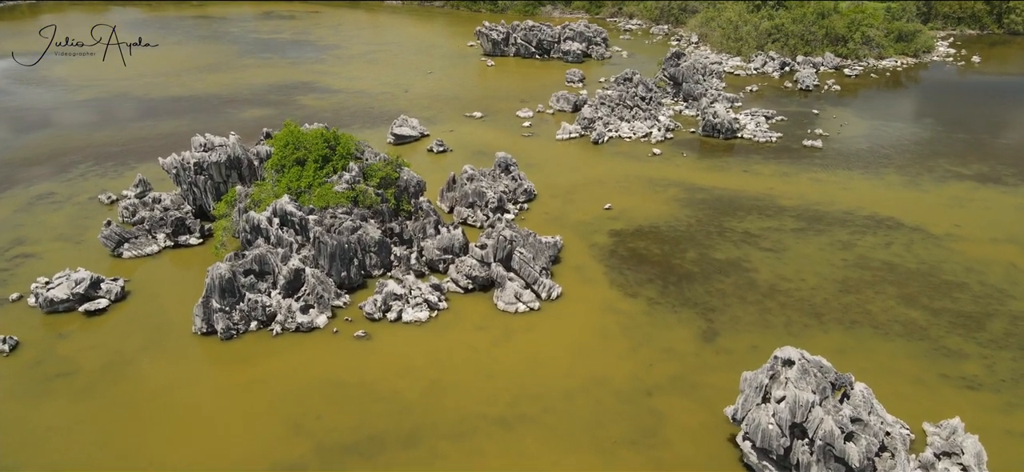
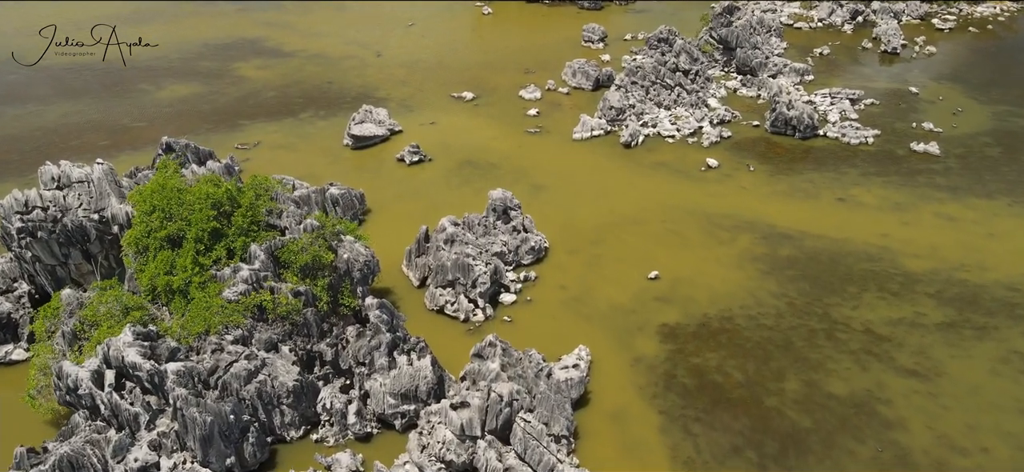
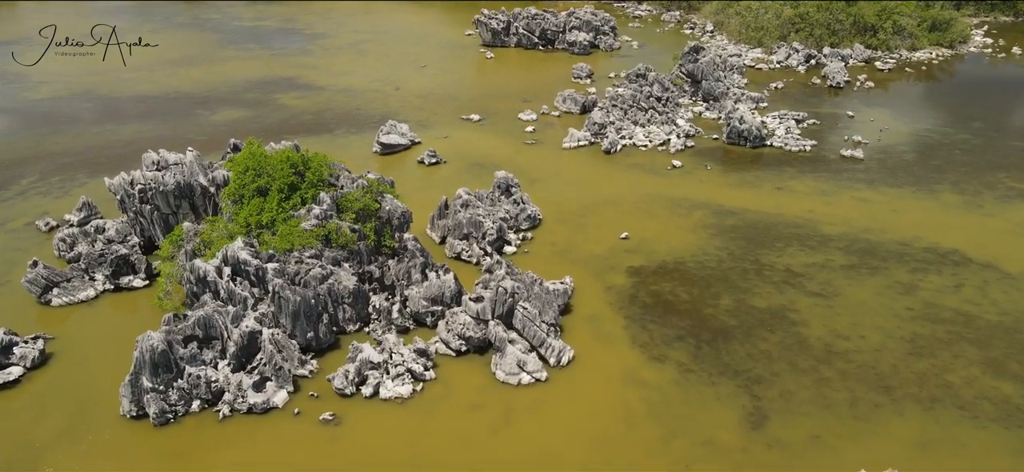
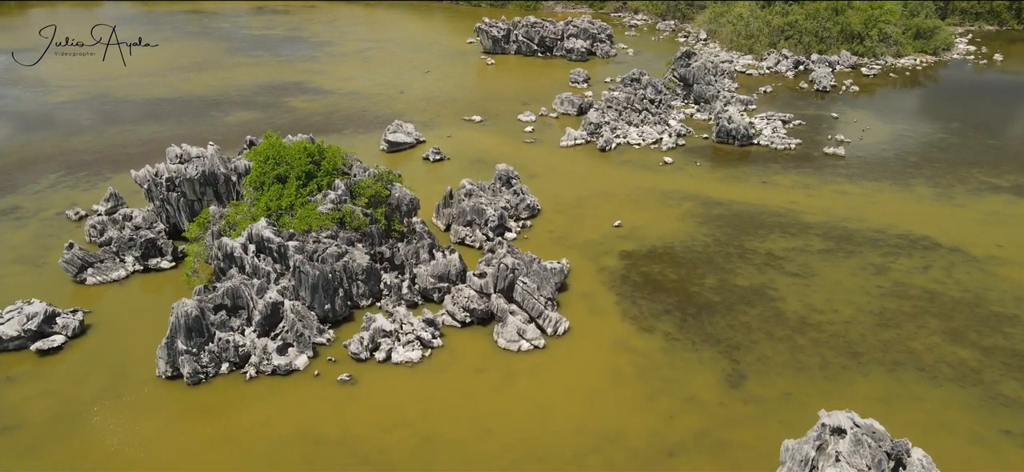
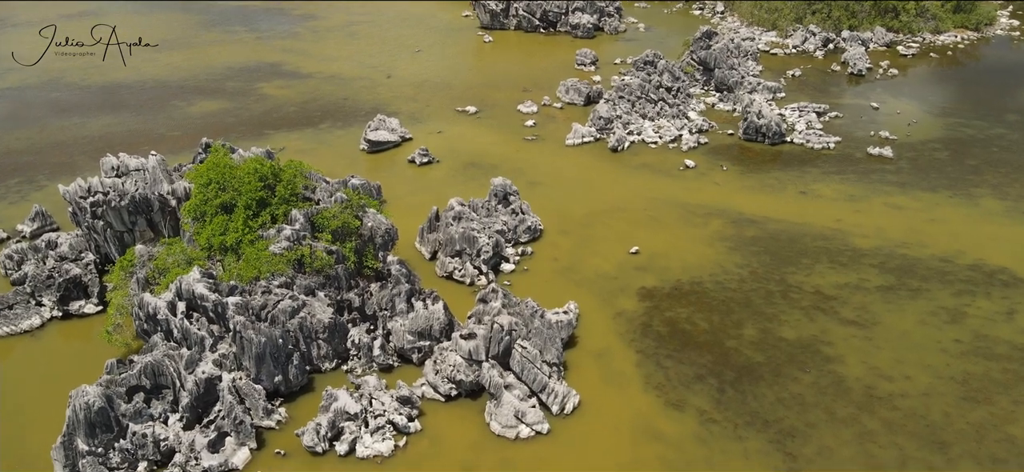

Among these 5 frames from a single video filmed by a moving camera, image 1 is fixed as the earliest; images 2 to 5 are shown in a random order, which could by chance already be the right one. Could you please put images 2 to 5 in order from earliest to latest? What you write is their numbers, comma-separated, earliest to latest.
4, 3, 5, 2
